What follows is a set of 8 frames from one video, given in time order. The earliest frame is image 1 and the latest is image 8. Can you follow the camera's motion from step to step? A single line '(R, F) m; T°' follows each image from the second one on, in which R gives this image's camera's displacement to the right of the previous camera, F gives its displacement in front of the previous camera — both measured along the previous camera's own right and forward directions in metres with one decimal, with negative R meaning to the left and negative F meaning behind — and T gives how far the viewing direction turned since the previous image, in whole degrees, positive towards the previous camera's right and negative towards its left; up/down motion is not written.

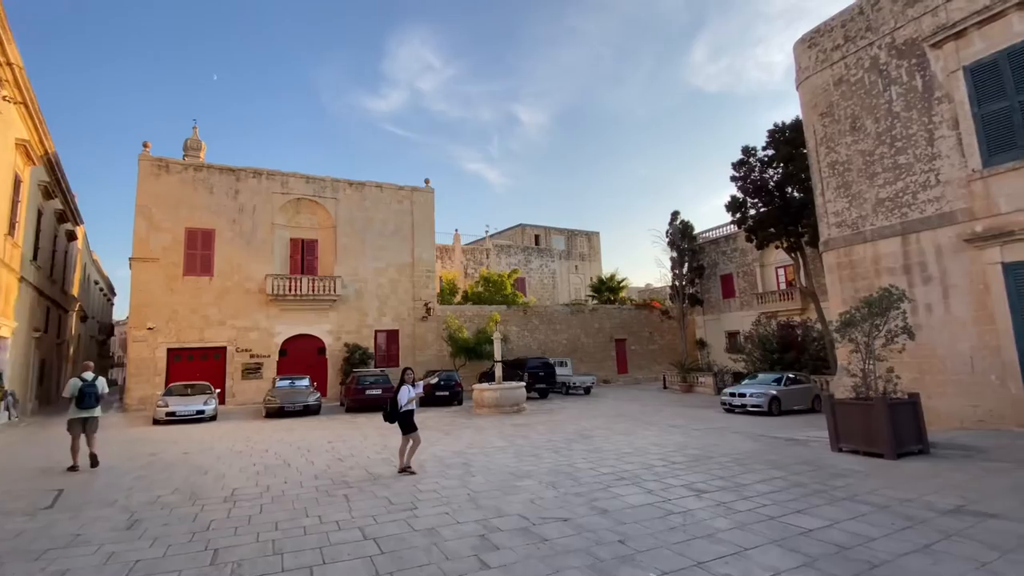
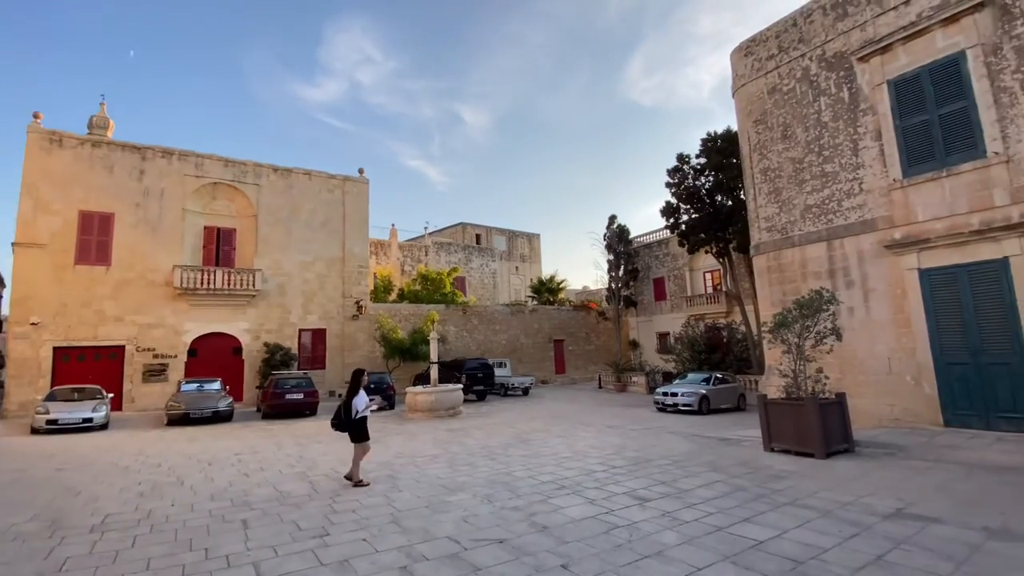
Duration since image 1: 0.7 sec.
(+0.1, +0.6) m; +7°
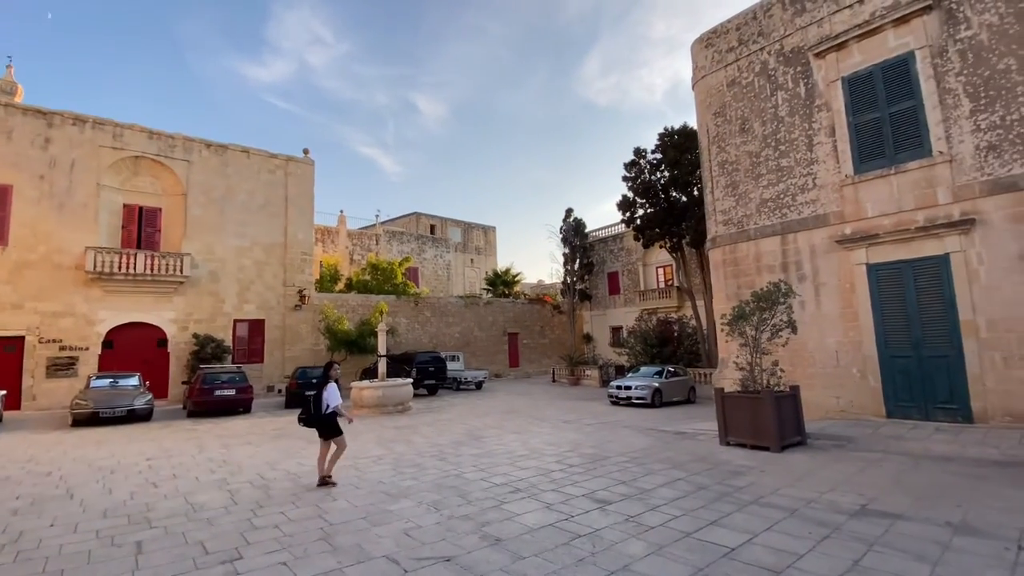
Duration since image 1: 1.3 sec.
(0.0, +0.6) m; +6°
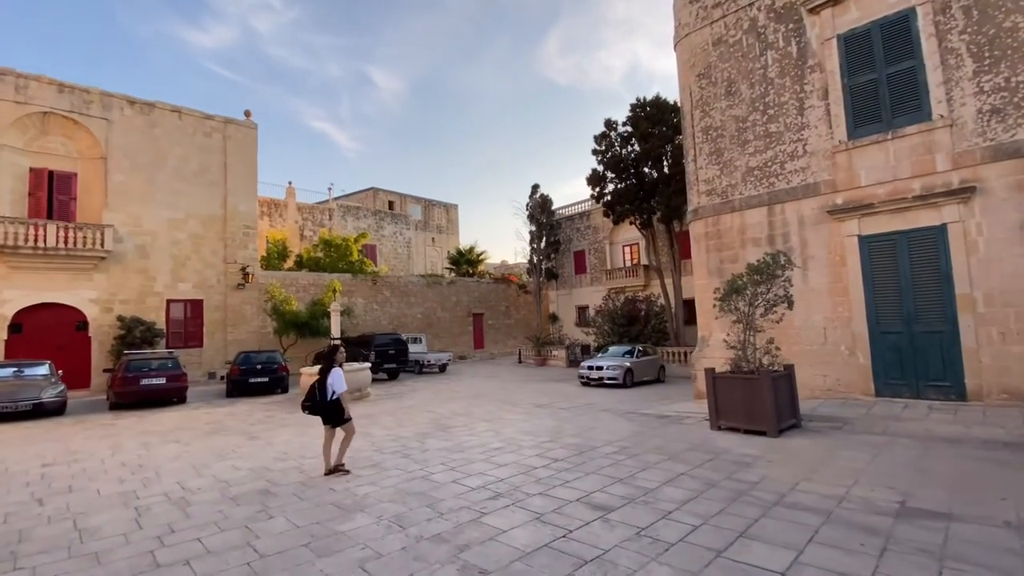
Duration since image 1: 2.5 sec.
(-0.2, +1.0) m; +5°
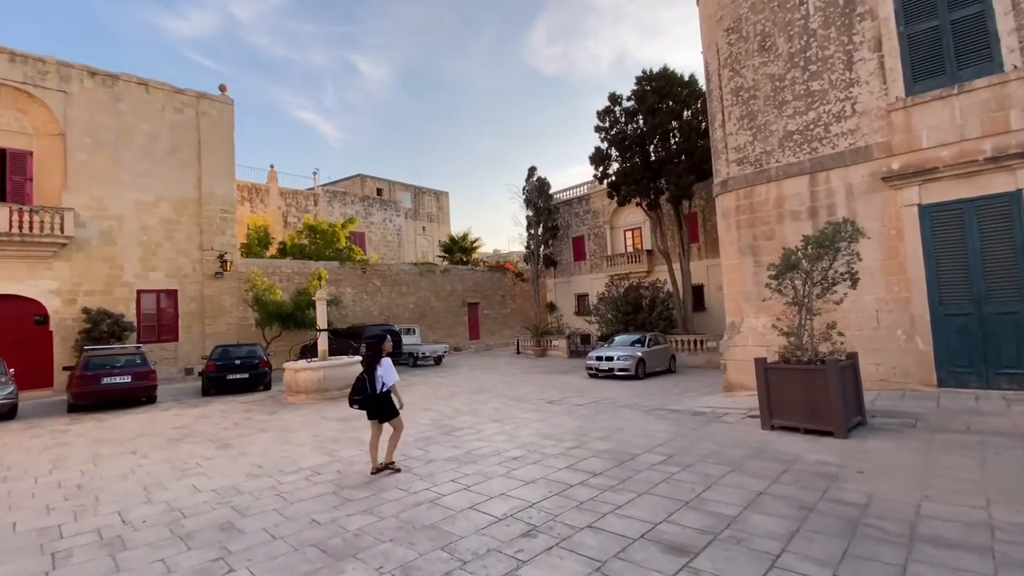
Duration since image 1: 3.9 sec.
(-0.4, +1.2) m; +1°
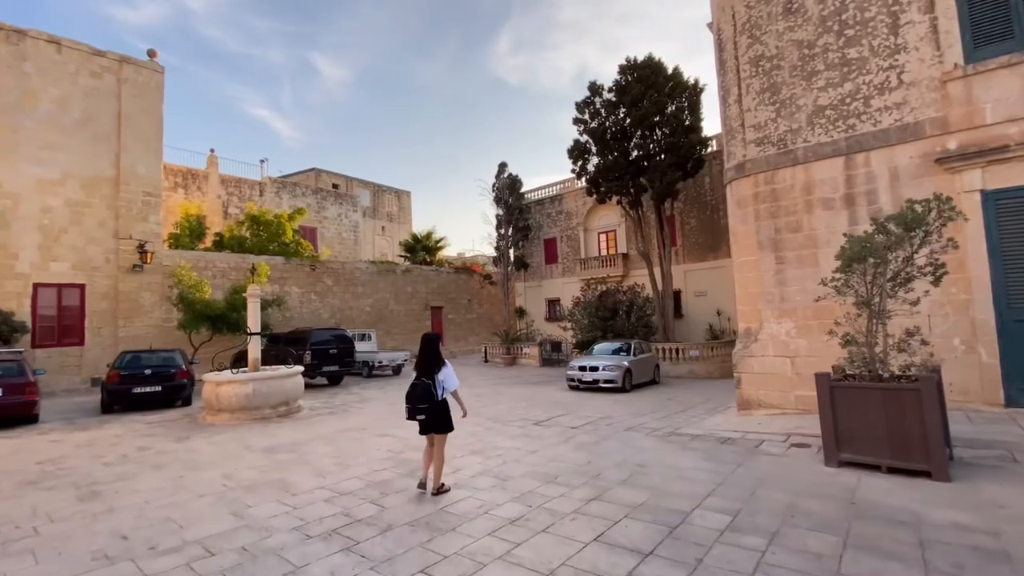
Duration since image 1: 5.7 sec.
(-0.3, +1.7) m; +5°
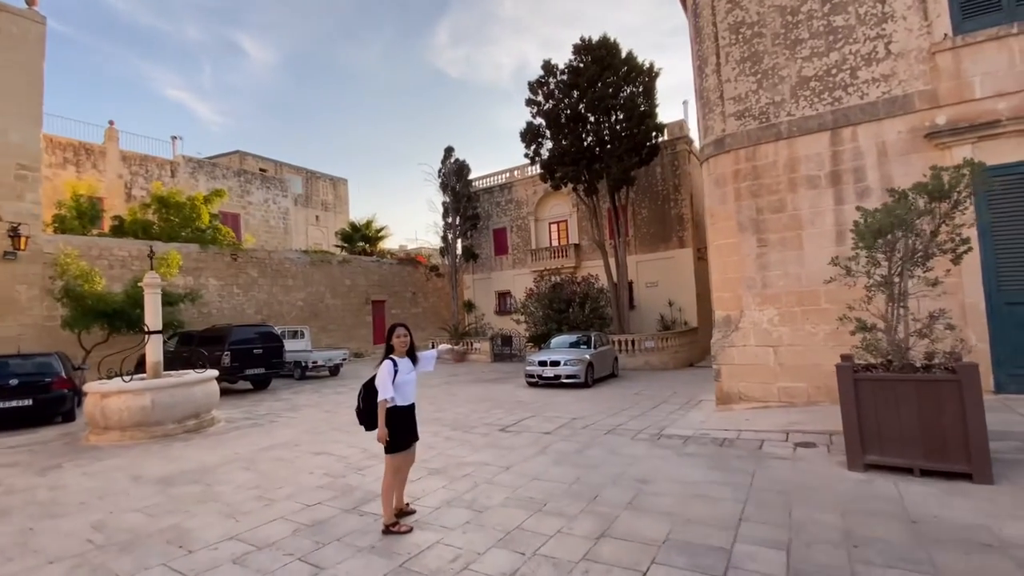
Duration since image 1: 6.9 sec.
(-0.3, +1.1) m; +7°
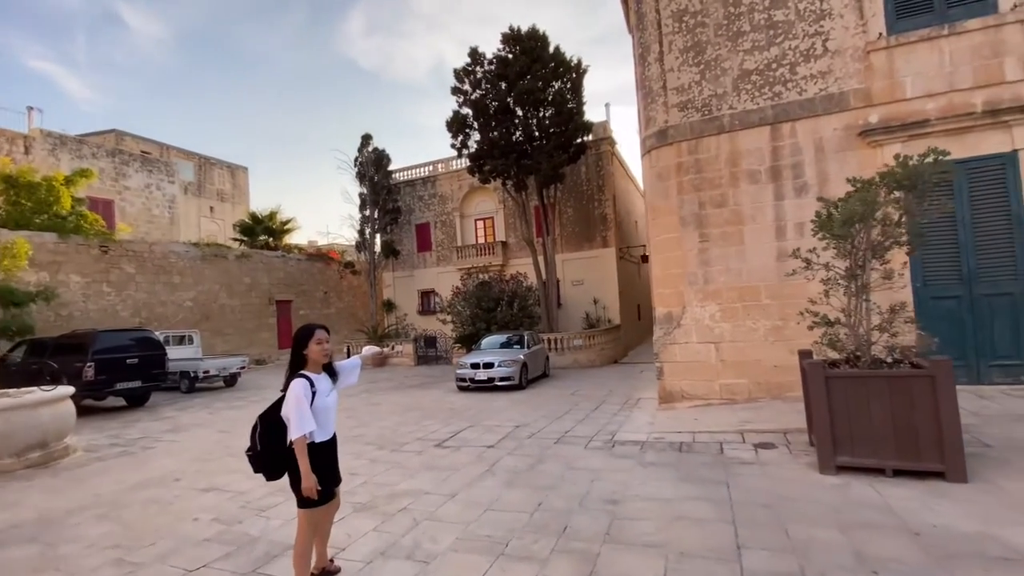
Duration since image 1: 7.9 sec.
(-0.2, +0.8) m; +10°
